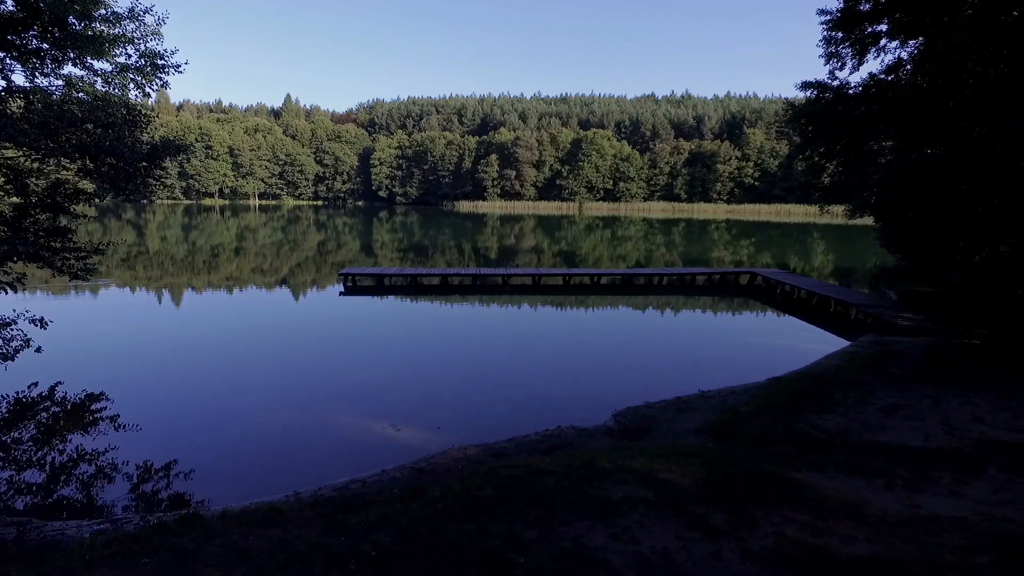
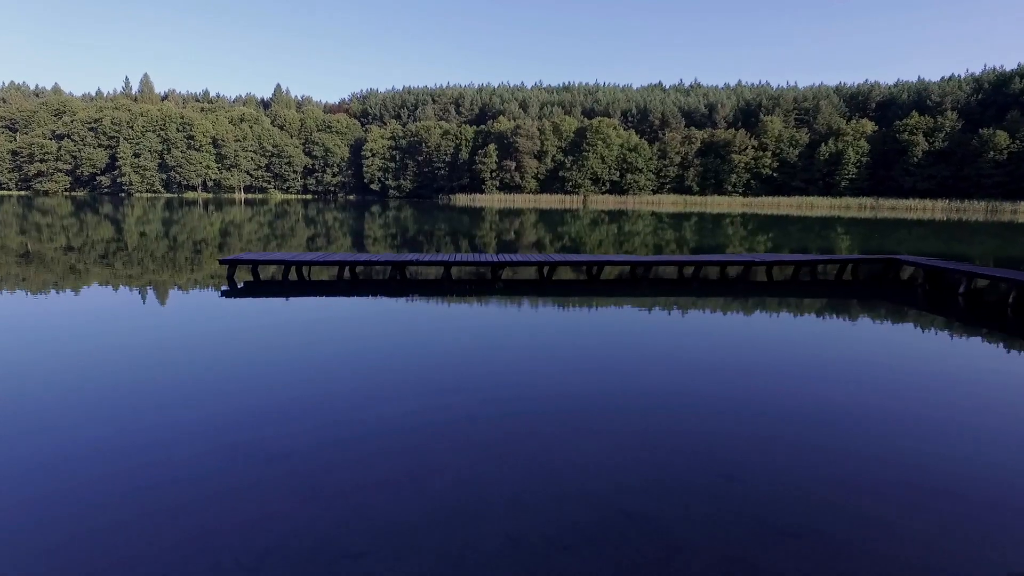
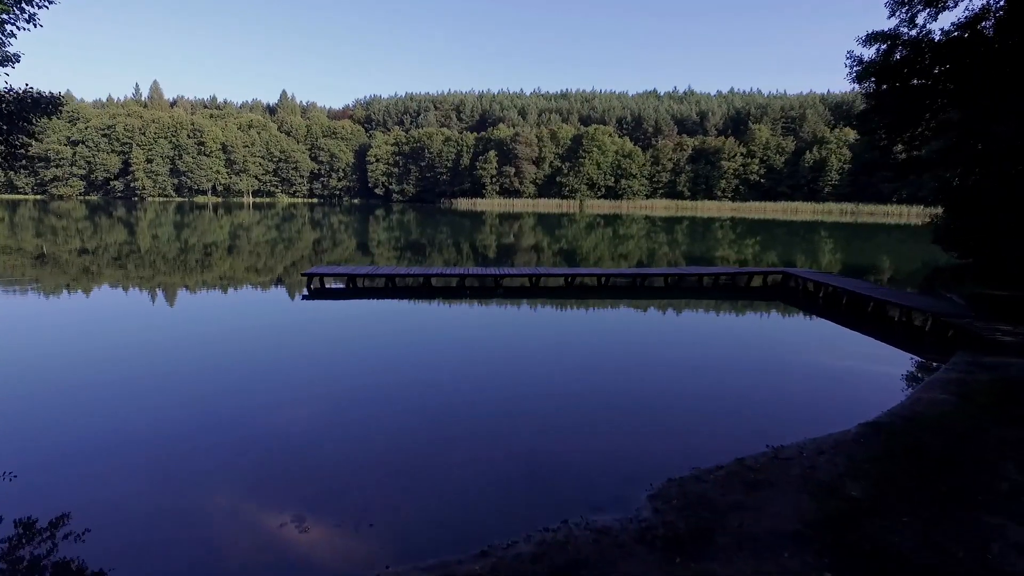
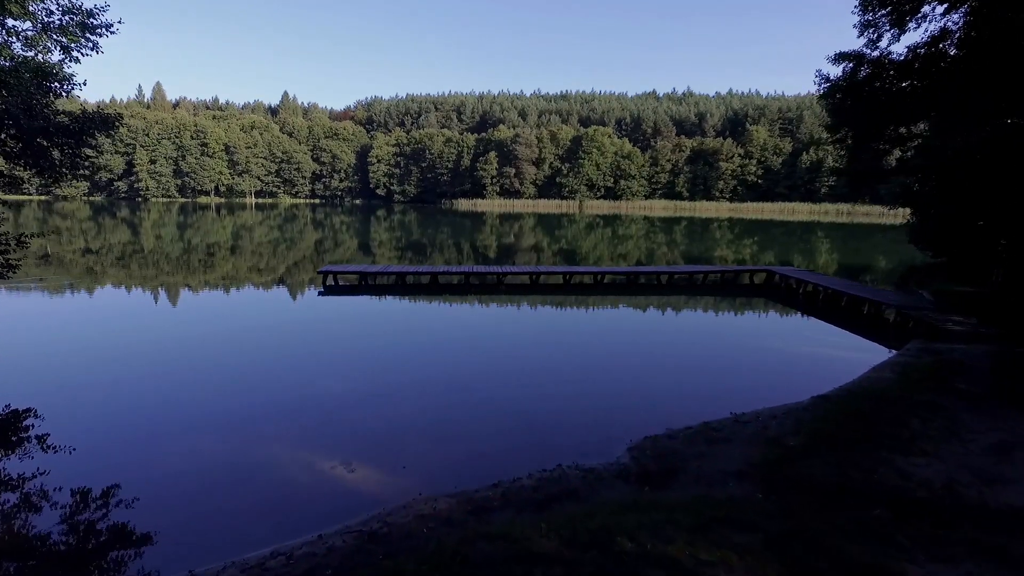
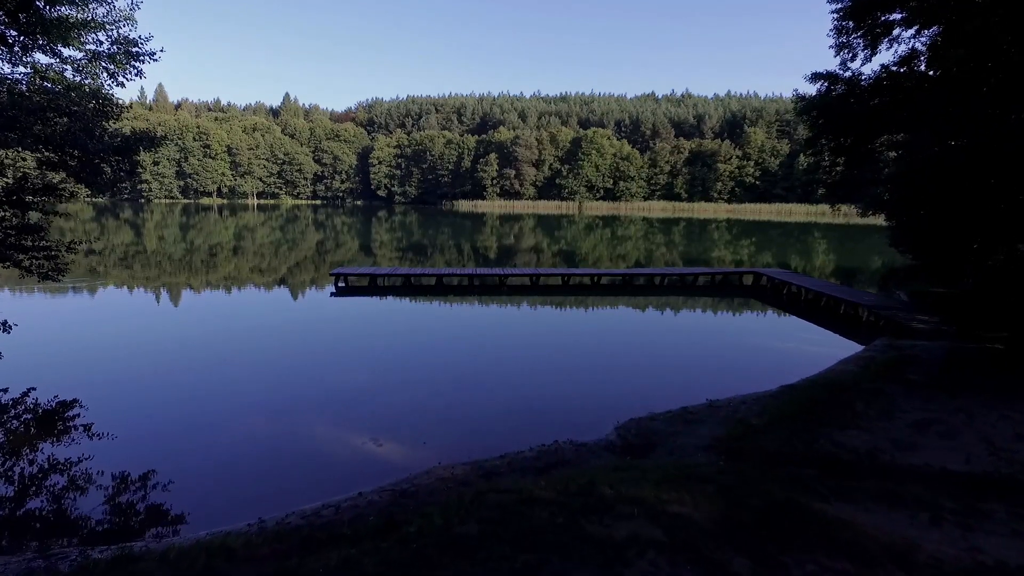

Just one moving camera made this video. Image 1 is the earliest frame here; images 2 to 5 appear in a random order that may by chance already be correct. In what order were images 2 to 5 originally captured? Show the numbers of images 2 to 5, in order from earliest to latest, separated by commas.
5, 4, 3, 2
